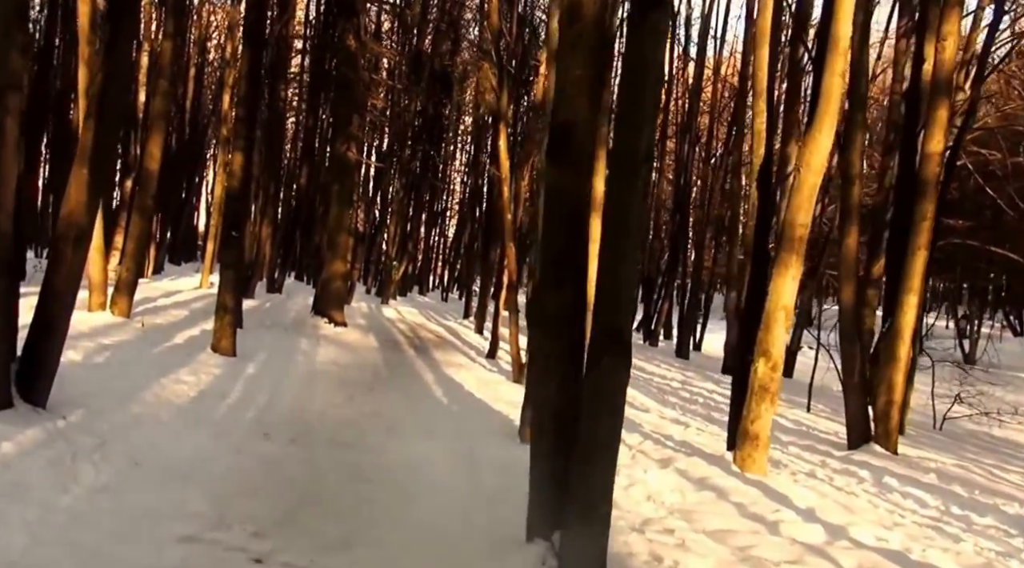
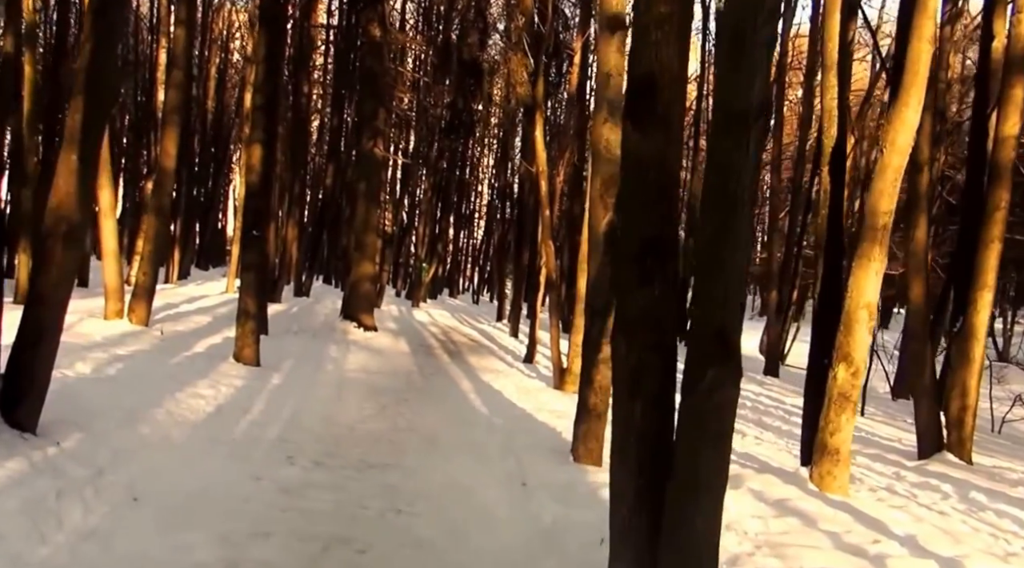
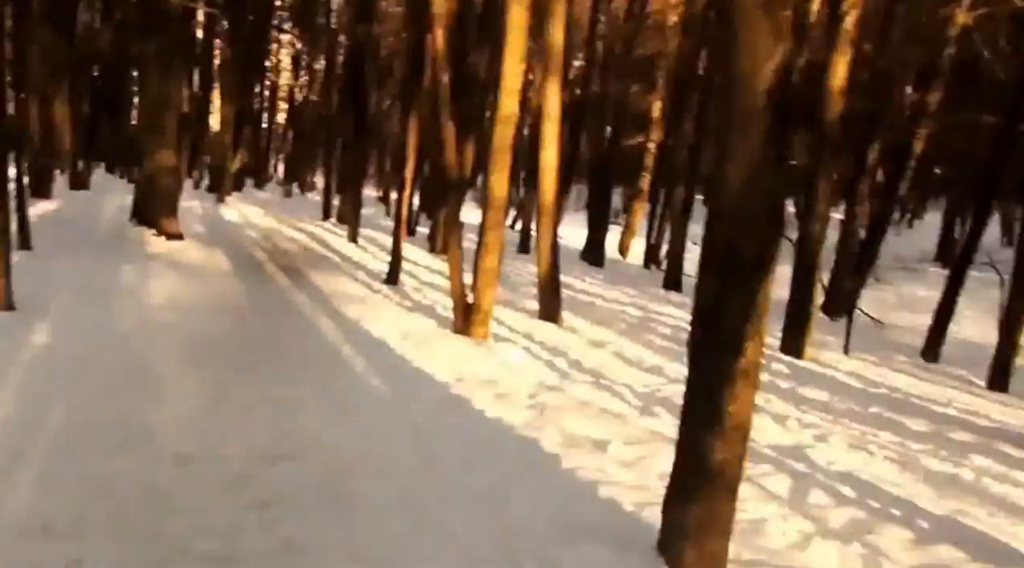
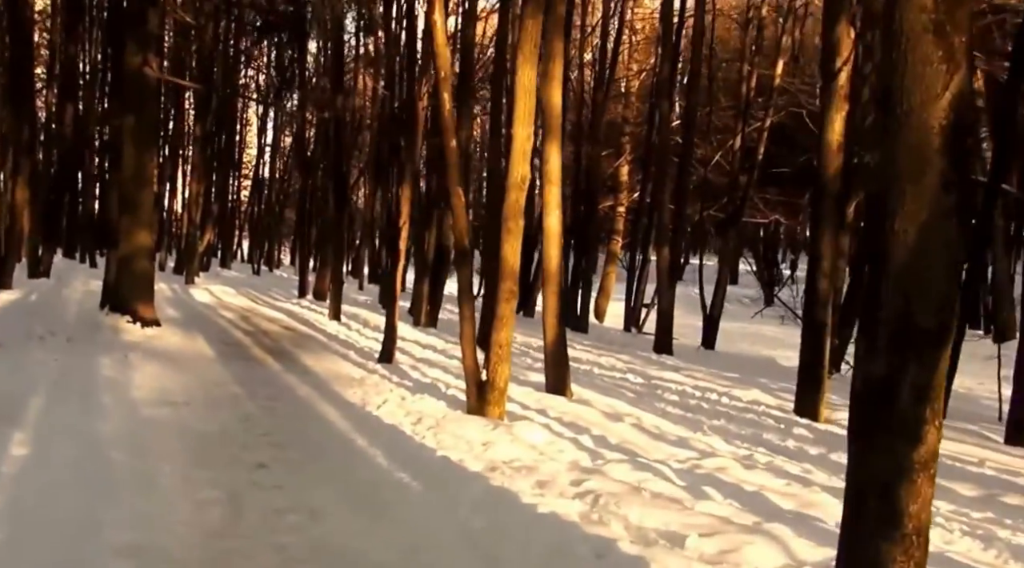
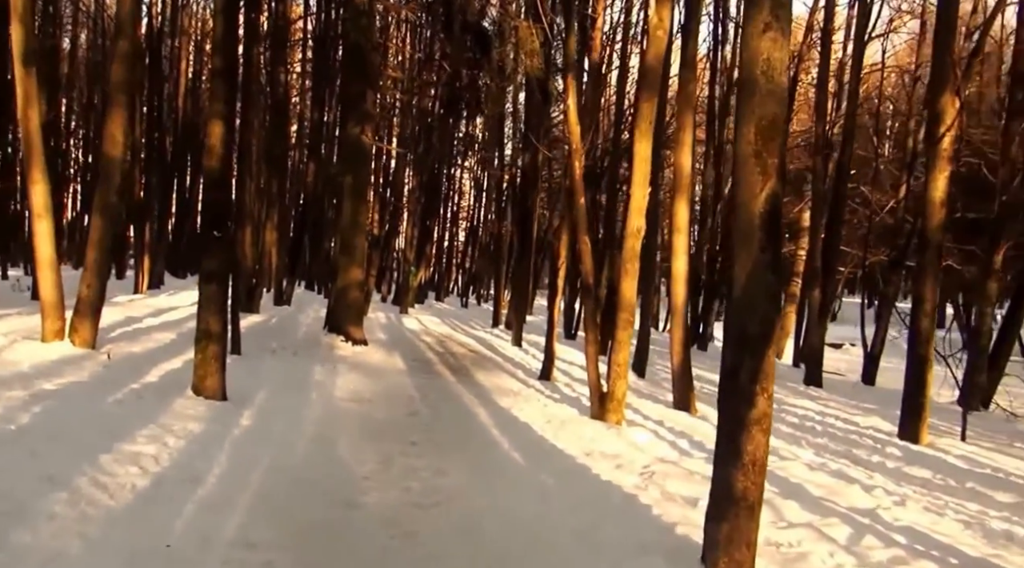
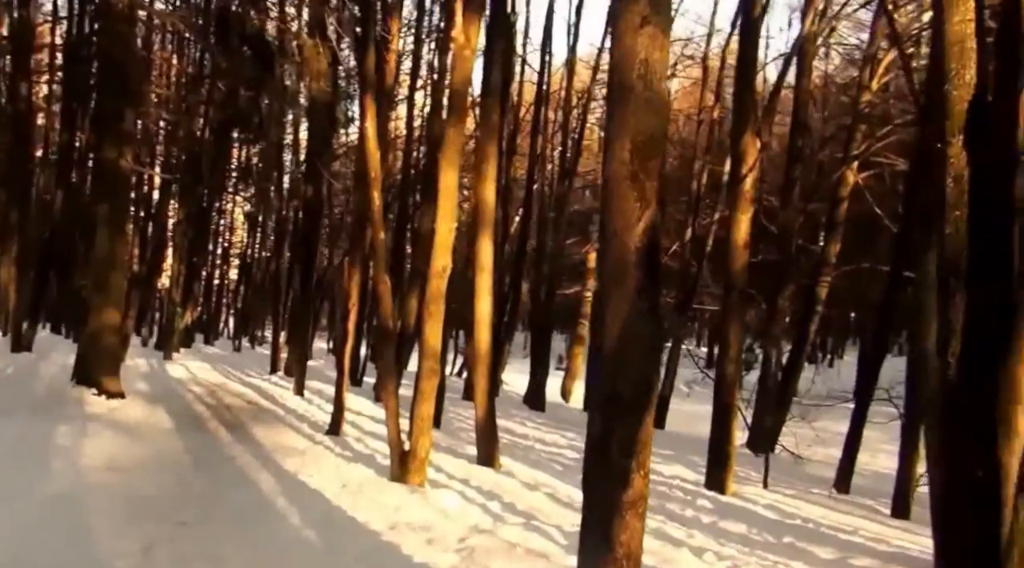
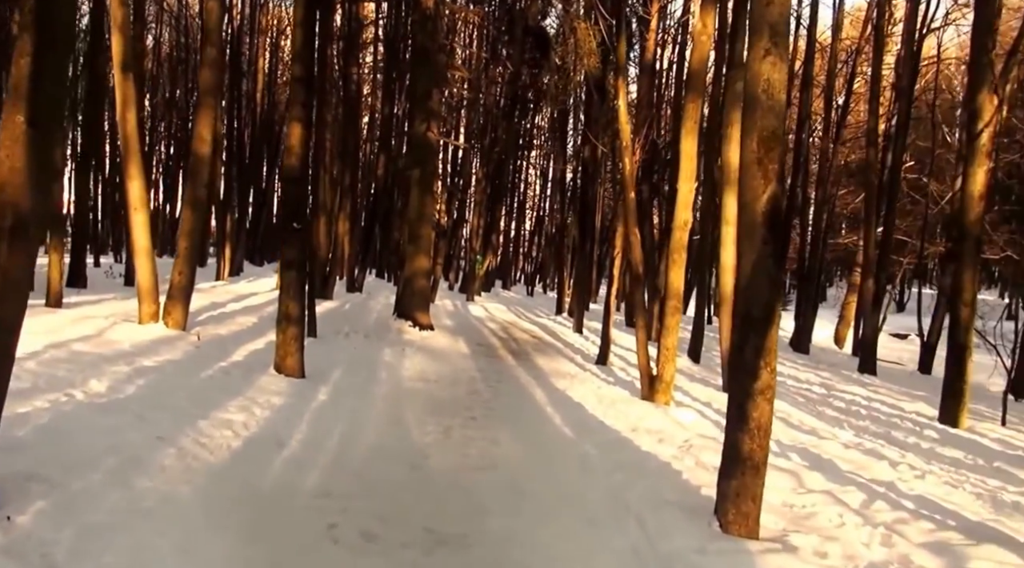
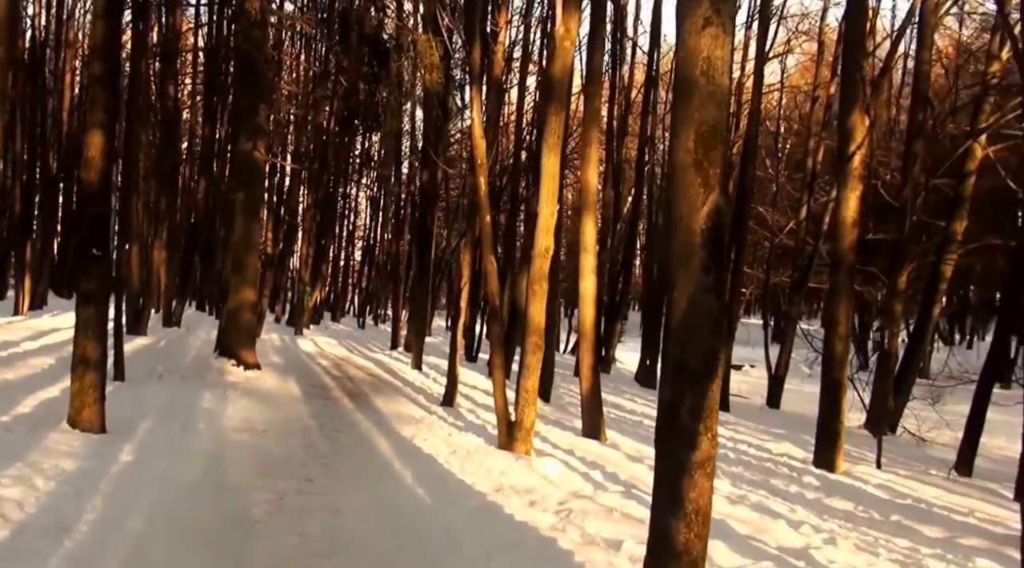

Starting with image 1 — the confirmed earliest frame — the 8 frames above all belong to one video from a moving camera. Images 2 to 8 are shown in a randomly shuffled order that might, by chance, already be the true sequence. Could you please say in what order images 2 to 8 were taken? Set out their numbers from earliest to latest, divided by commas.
2, 7, 5, 8, 6, 3, 4
